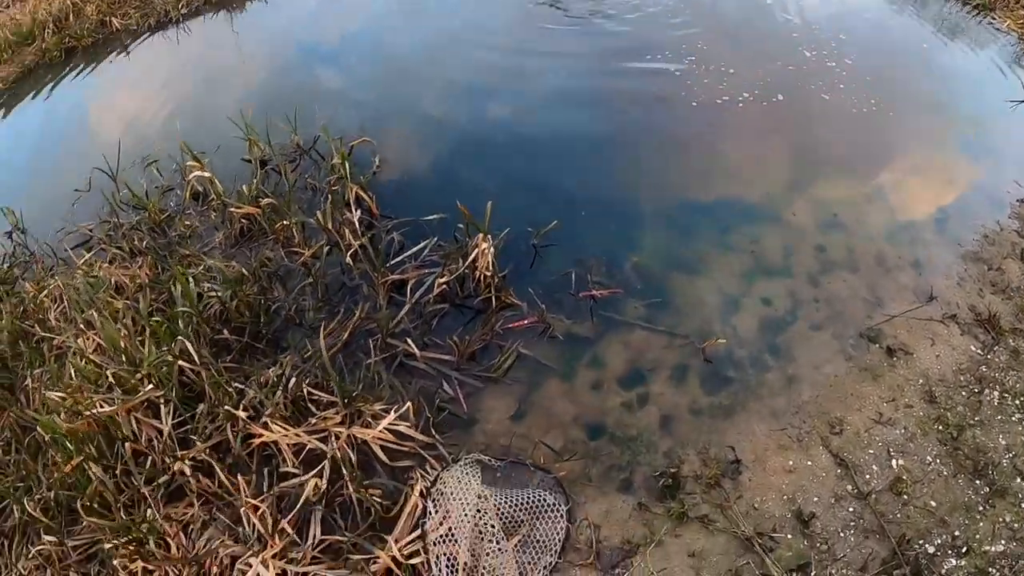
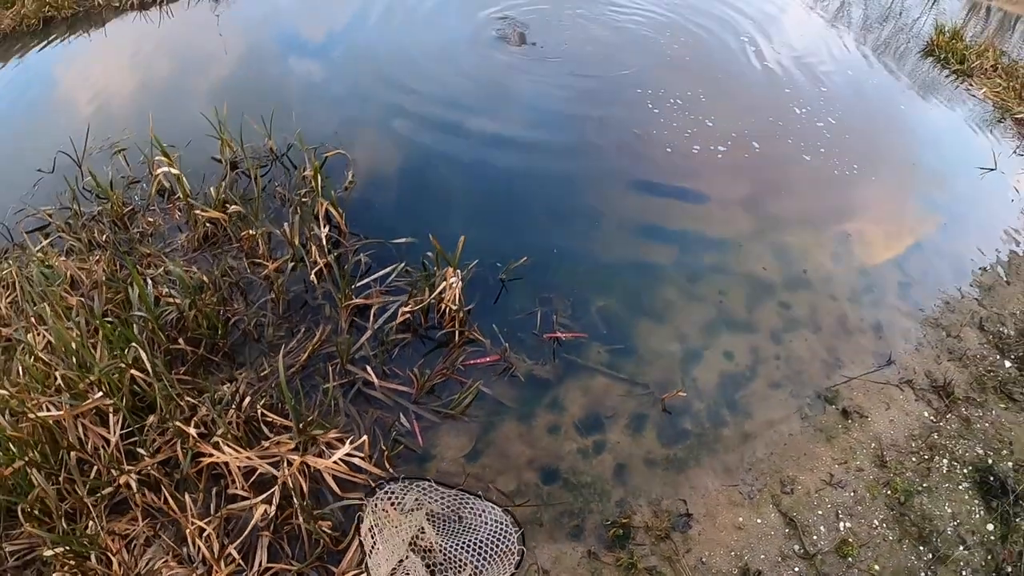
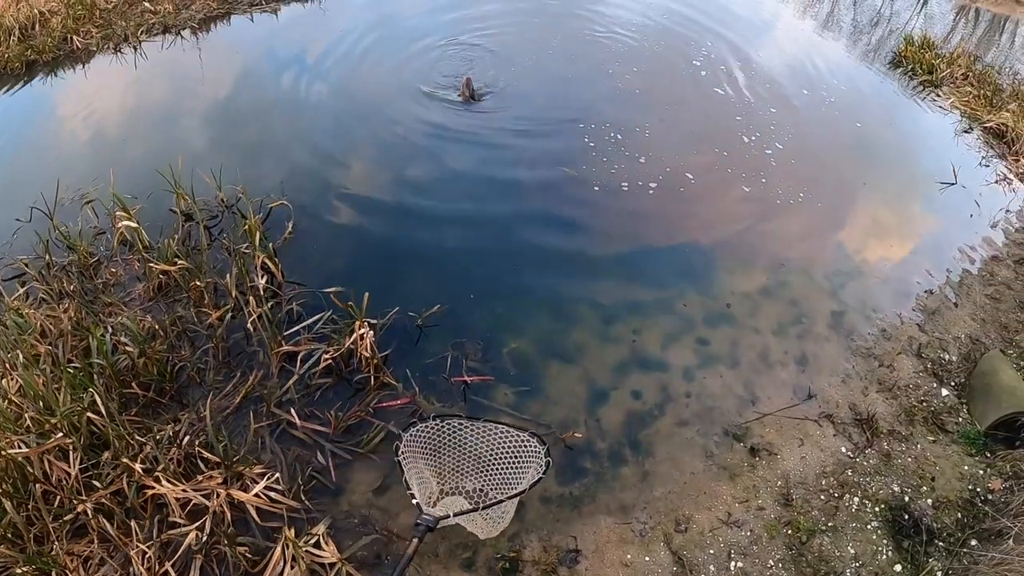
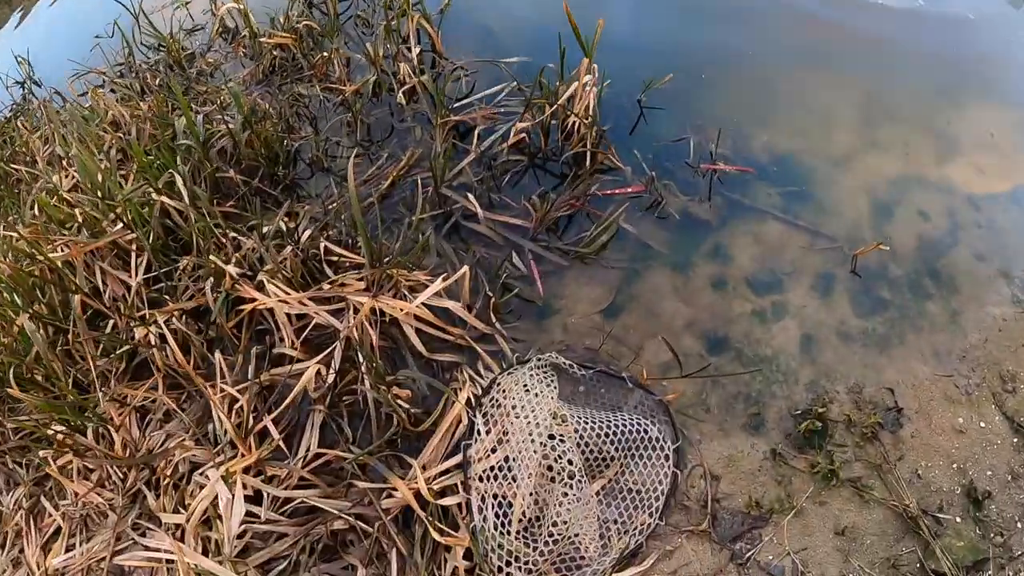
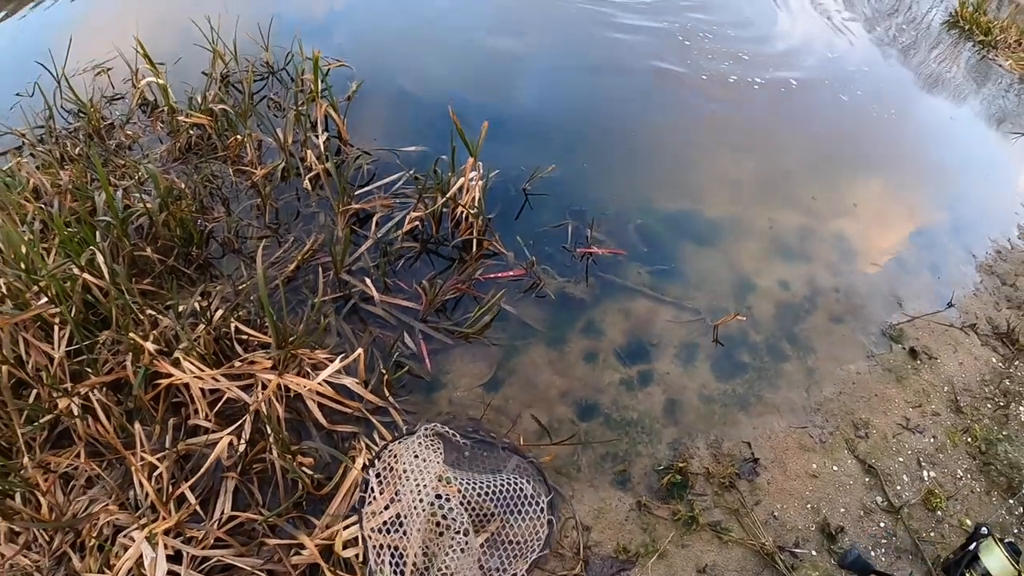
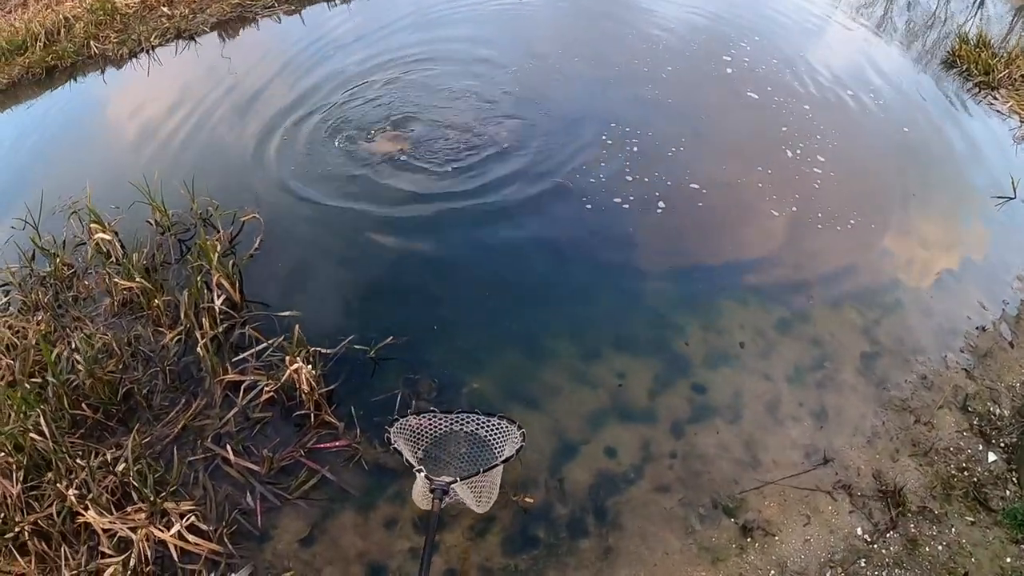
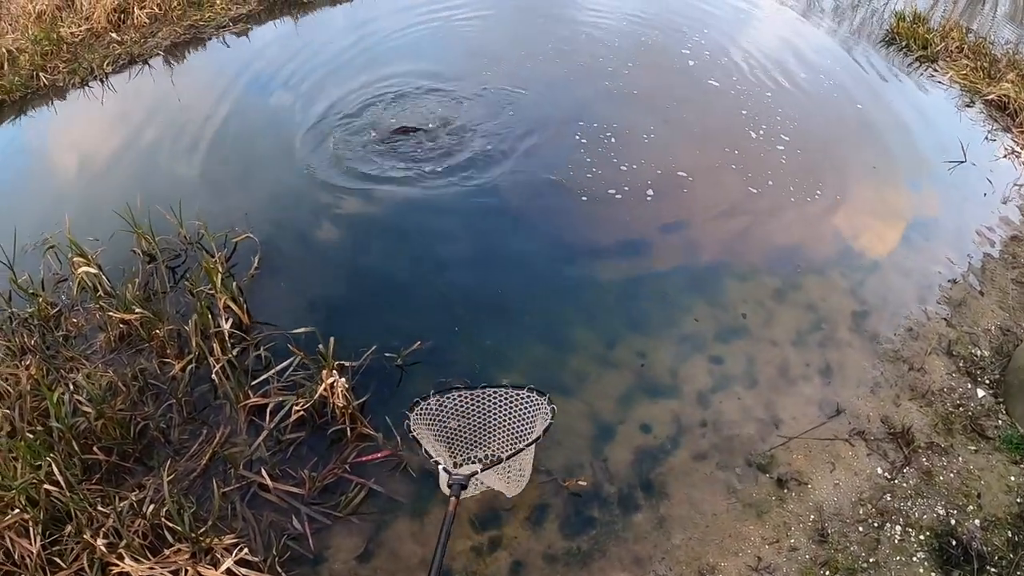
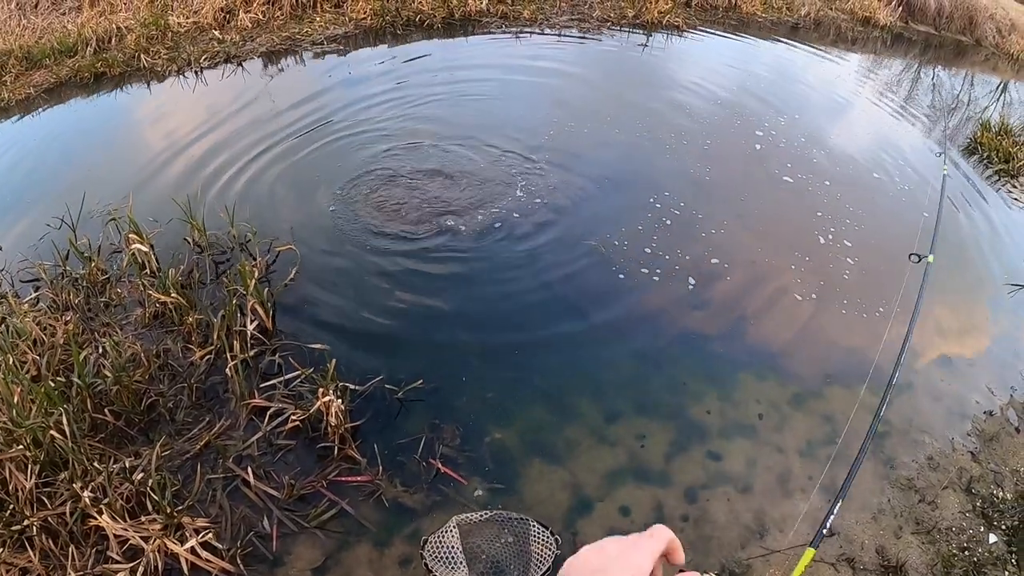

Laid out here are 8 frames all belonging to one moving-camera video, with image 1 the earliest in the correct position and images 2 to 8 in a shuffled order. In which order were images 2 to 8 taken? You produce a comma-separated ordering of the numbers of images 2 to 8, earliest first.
4, 5, 2, 3, 7, 6, 8
